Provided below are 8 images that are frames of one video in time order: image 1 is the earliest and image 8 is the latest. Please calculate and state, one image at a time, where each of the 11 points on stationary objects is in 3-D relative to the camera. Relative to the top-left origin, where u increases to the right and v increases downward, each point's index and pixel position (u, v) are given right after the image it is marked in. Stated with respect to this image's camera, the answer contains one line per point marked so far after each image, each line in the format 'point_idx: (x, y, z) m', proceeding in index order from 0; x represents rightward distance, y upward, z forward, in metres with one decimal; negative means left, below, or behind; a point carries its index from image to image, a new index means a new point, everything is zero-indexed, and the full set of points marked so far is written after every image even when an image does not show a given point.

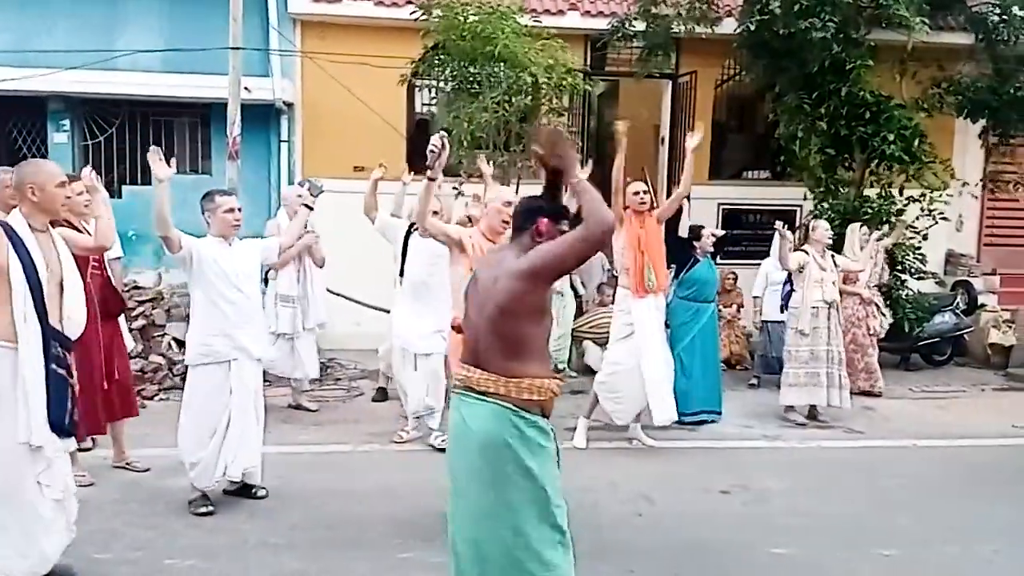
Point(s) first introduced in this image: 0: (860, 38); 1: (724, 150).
0: (+2.9, +2.1, +8.4) m
1: (+2.3, +1.4, +9.9) m
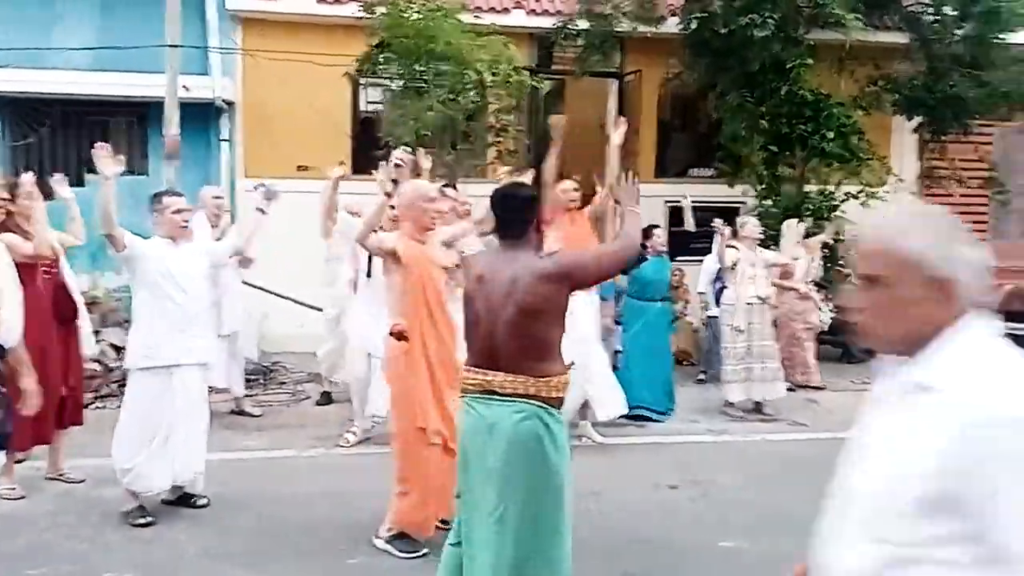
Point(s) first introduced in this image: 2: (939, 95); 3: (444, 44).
0: (+2.4, +2.1, +8.5) m
1: (+1.8, +1.4, +10.0) m
2: (+3.5, +1.6, +8.3) m
3: (-0.6, +2.1, +8.5) m
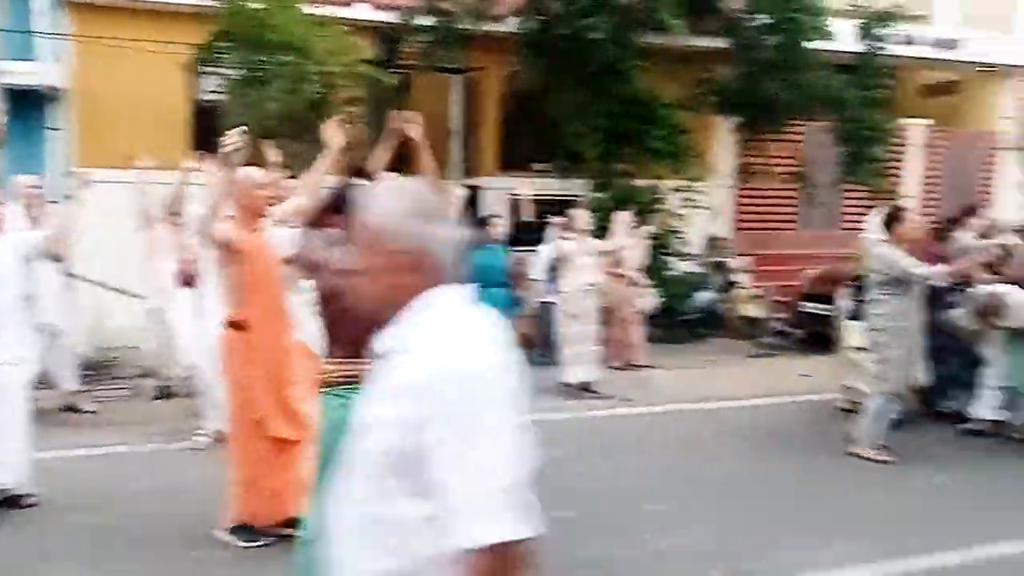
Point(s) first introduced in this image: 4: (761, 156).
0: (+1.0, +2.2, +9.1) m
1: (+0.1, +1.5, +10.5) m
2: (+2.2, +1.7, +9.1) m
3: (-1.9, +2.1, +8.5) m
4: (+2.9, +1.4, +10.7) m
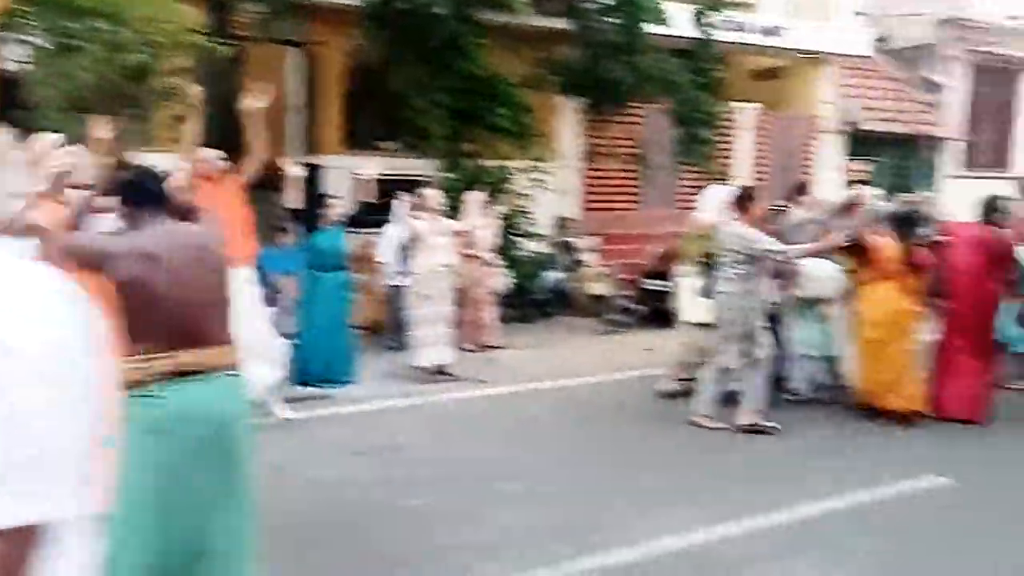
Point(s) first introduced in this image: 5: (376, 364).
0: (-0.4, +2.4, +8.9) m
1: (-1.5, +1.7, +10.1) m
2: (+0.8, +1.9, +9.2) m
3: (-3.1, +2.2, +7.8) m
4: (+1.2, +1.6, +11.0) m
5: (-1.2, -0.7, +8.9) m
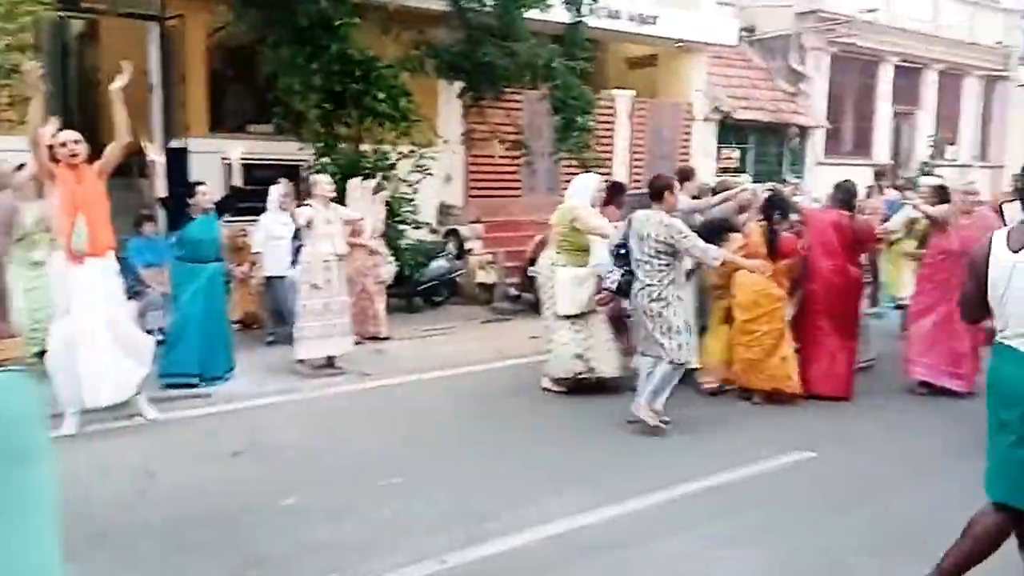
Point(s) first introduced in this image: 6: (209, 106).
0: (-1.4, +2.5, +8.6) m
1: (-2.8, +1.8, +9.6) m
2: (-0.4, +2.0, +9.1) m
3: (-4.0, +2.3, +7.1) m
4: (-0.3, +1.8, +10.9) m
5: (-2.2, -0.6, +8.5) m
6: (-2.9, +1.8, +9.8) m
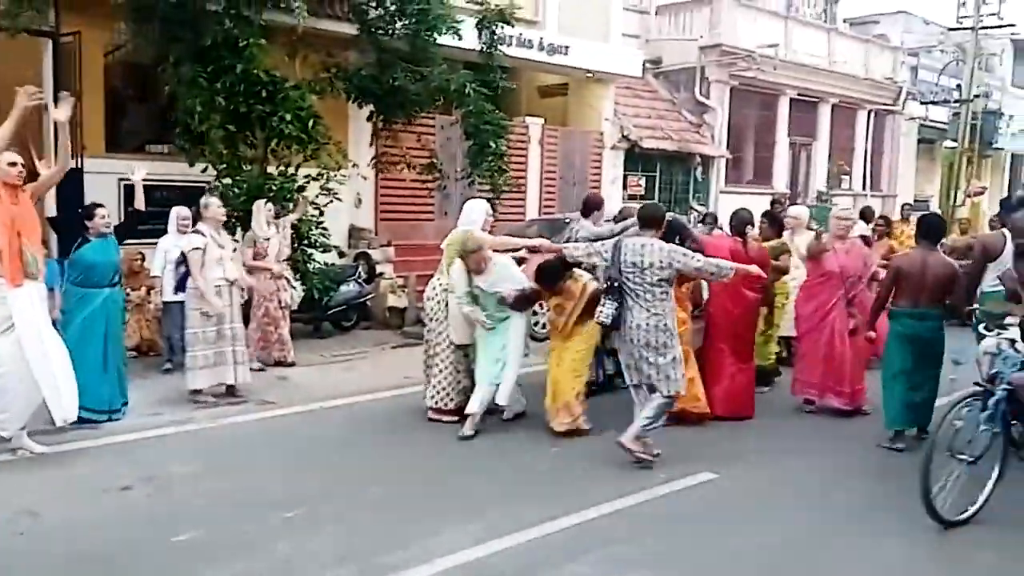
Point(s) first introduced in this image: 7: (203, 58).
0: (-2.2, +2.3, +8.5) m
1: (-3.6, +1.5, +9.3) m
2: (-1.2, +1.8, +9.1) m
3: (-4.5, +2.1, +6.6) m
4: (-1.3, +1.5, +10.8) m
5: (-2.9, -0.8, +8.1) m
6: (-3.8, +1.5, +9.5) m
7: (-2.6, +1.9, +8.6) m
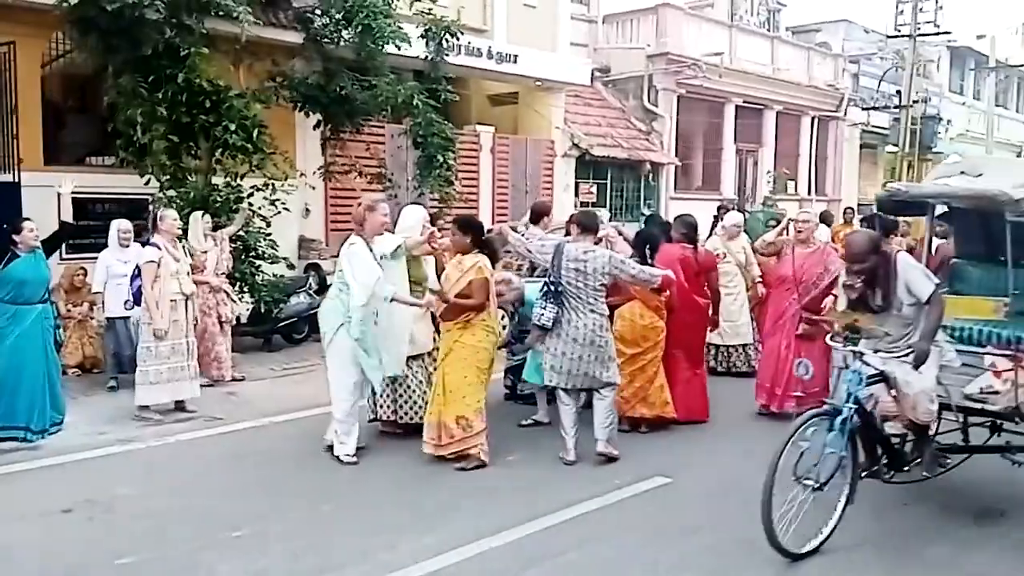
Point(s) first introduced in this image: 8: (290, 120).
0: (-2.6, +2.2, +8.3) m
1: (-4.1, +1.4, +9.0) m
2: (-1.6, +1.7, +8.9) m
3: (-4.8, +2.0, +6.3) m
4: (-1.8, +1.3, +10.7) m
5: (-3.3, -0.9, +7.8) m
6: (-4.3, +1.4, +9.2) m
7: (-3.0, +1.8, +8.4) m
8: (-2.3, +1.7, +10.5) m
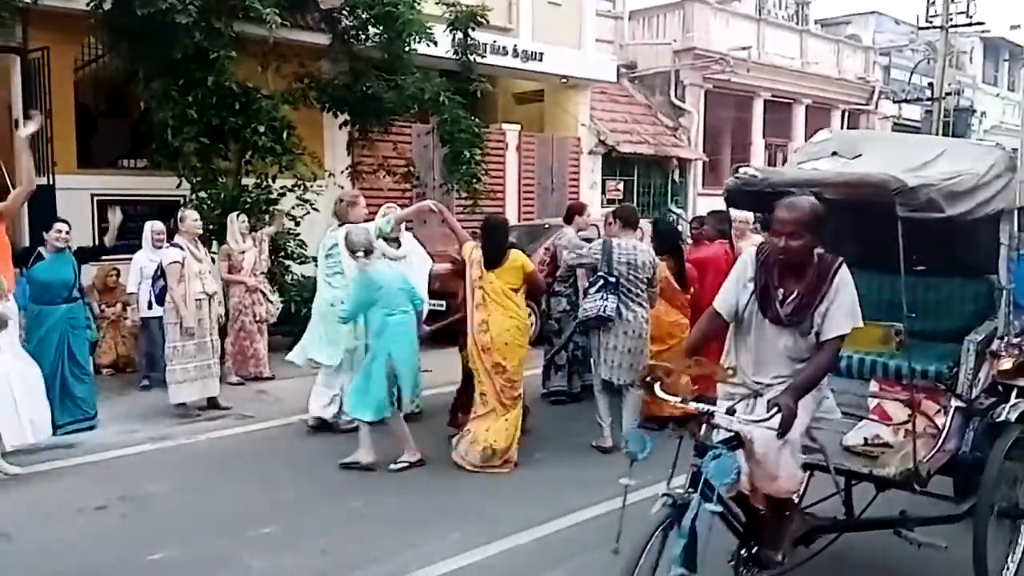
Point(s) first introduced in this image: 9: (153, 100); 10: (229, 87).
0: (-2.4, +2.2, +8.4) m
1: (-3.8, +1.4, +9.2) m
2: (-1.4, +1.7, +9.0) m
3: (-4.7, +2.0, +6.5) m
4: (-1.5, +1.4, +10.8) m
5: (-3.1, -0.9, +8.0) m
6: (-4.0, +1.4, +9.4) m
7: (-2.8, +1.8, +8.5) m
8: (-2.0, +1.7, +10.6) m
9: (-3.0, +1.6, +8.4) m
10: (-2.4, +1.7, +8.6) m
